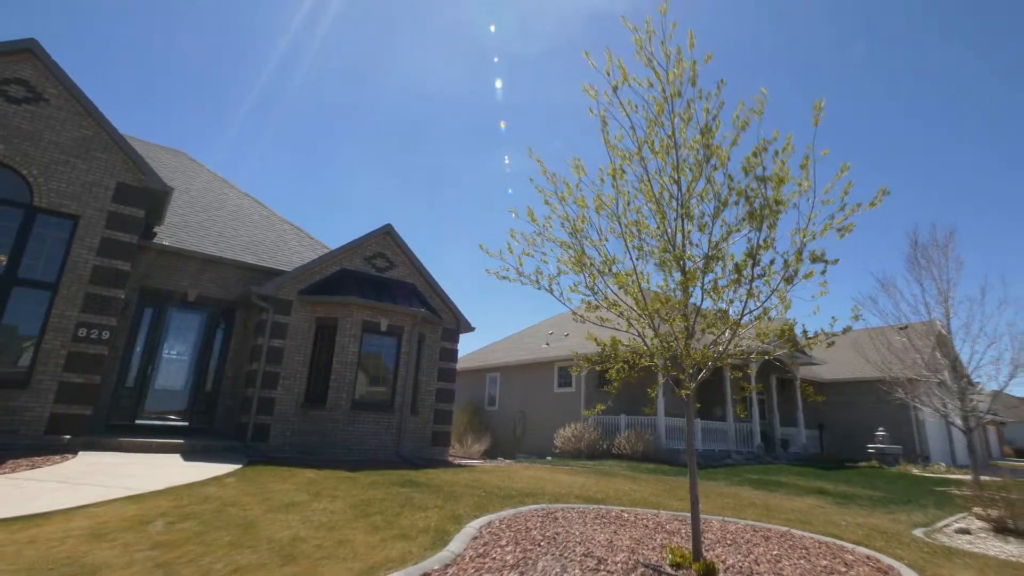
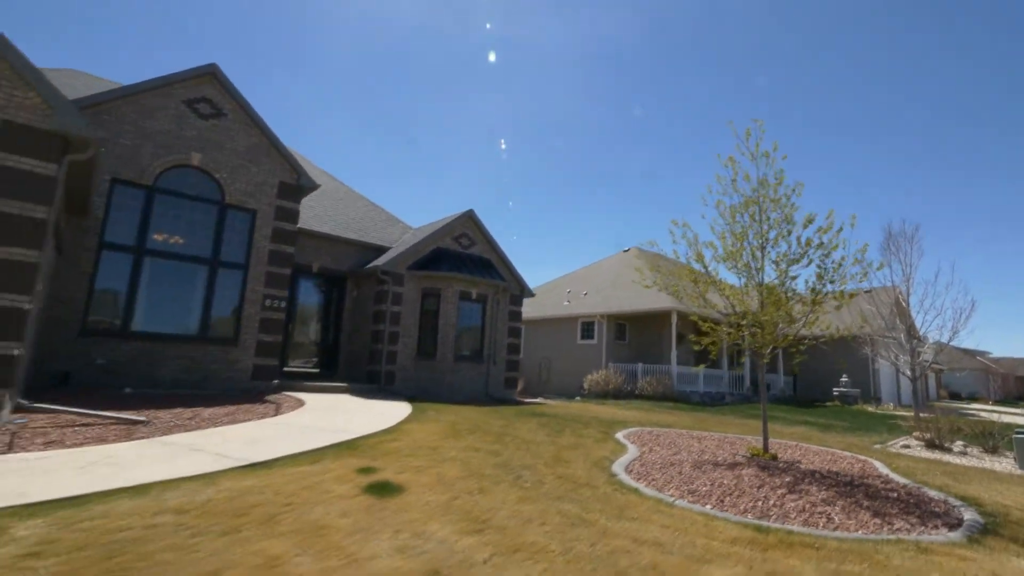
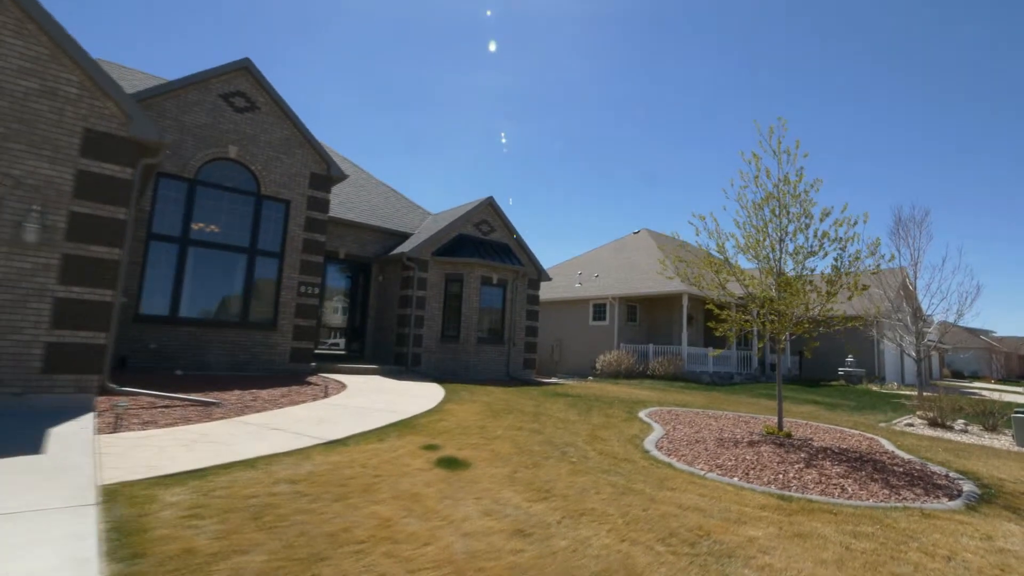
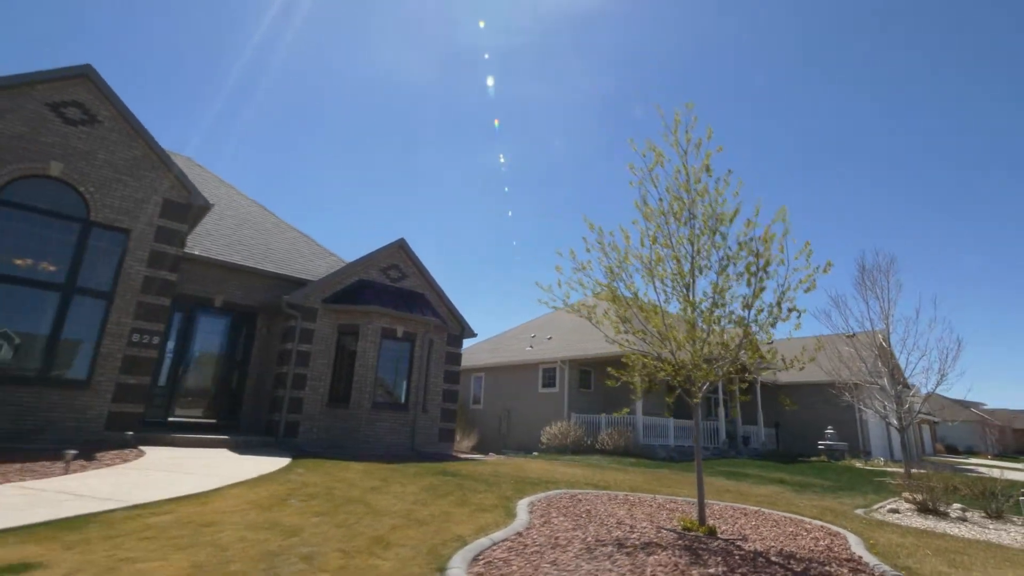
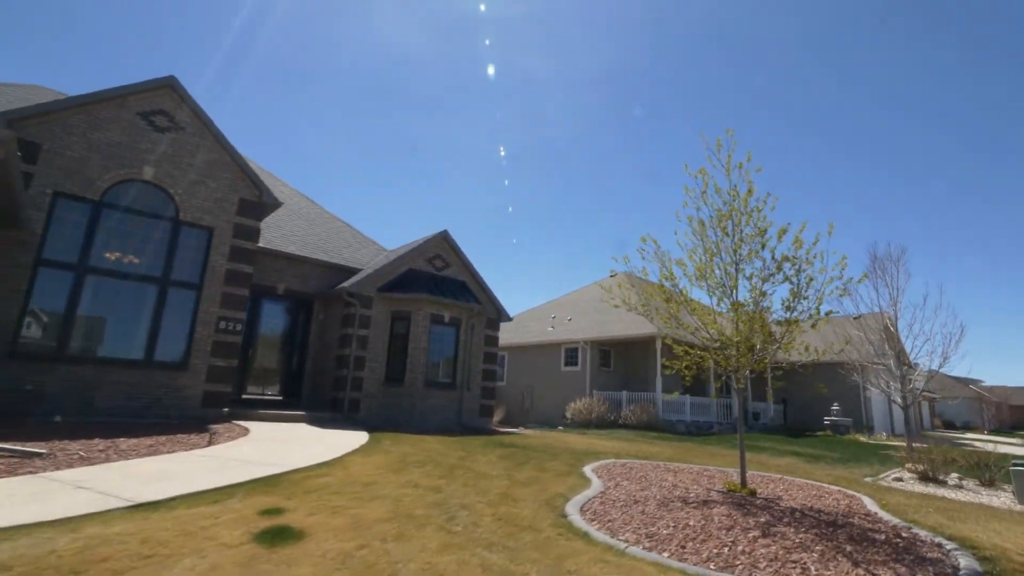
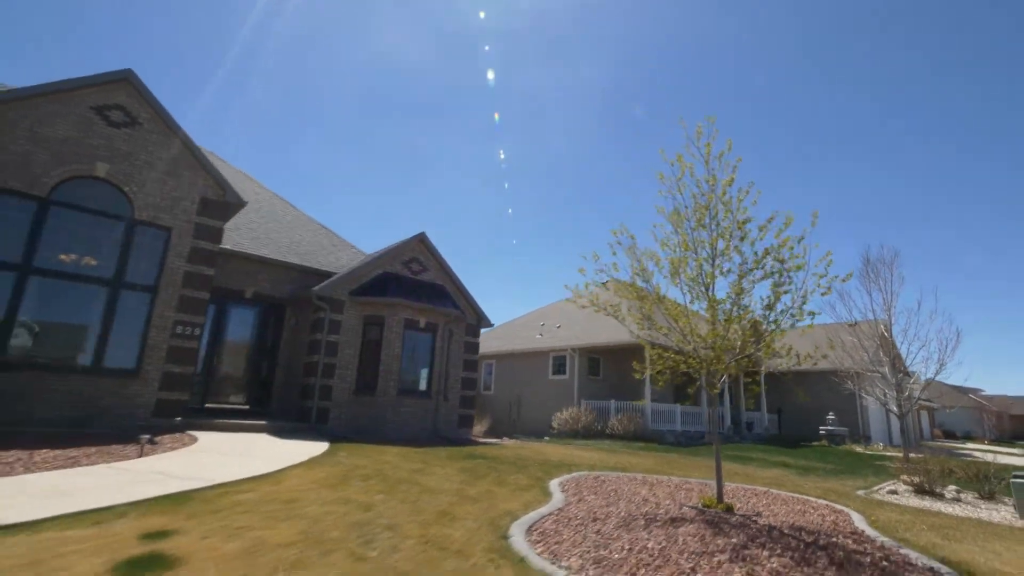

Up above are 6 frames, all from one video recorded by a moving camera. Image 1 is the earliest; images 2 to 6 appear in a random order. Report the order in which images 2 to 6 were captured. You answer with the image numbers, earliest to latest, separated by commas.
4, 6, 5, 2, 3
